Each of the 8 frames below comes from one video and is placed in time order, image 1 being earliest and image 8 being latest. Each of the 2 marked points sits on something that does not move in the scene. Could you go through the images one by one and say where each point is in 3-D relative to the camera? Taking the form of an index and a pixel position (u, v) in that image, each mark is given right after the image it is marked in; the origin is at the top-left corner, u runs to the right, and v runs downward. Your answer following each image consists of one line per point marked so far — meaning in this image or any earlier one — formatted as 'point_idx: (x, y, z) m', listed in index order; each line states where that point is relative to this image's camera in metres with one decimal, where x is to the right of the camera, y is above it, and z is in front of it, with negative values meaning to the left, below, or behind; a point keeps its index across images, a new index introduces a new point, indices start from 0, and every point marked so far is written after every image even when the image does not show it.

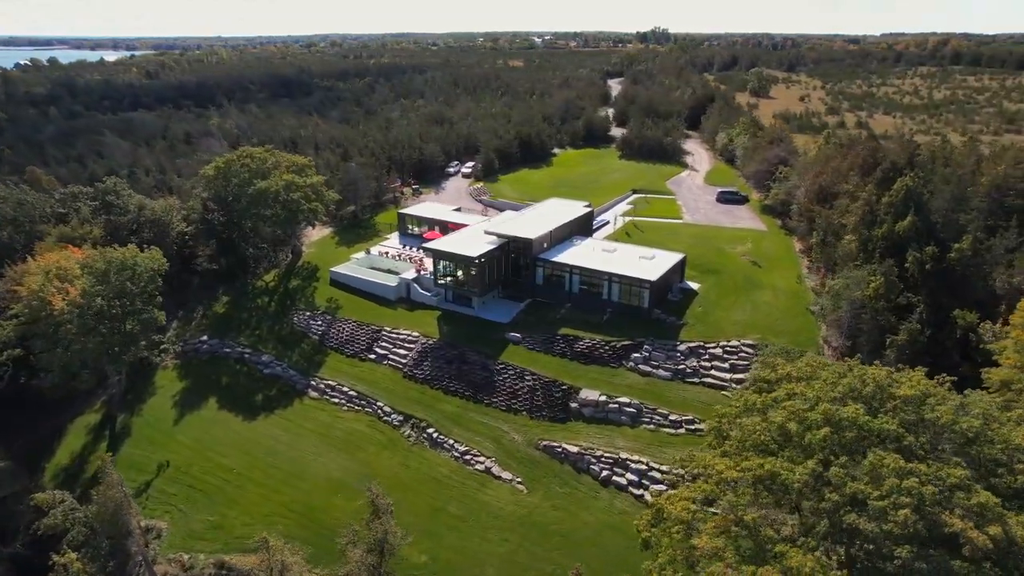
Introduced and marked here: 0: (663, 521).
0: (+4.3, -6.6, +18.3) m
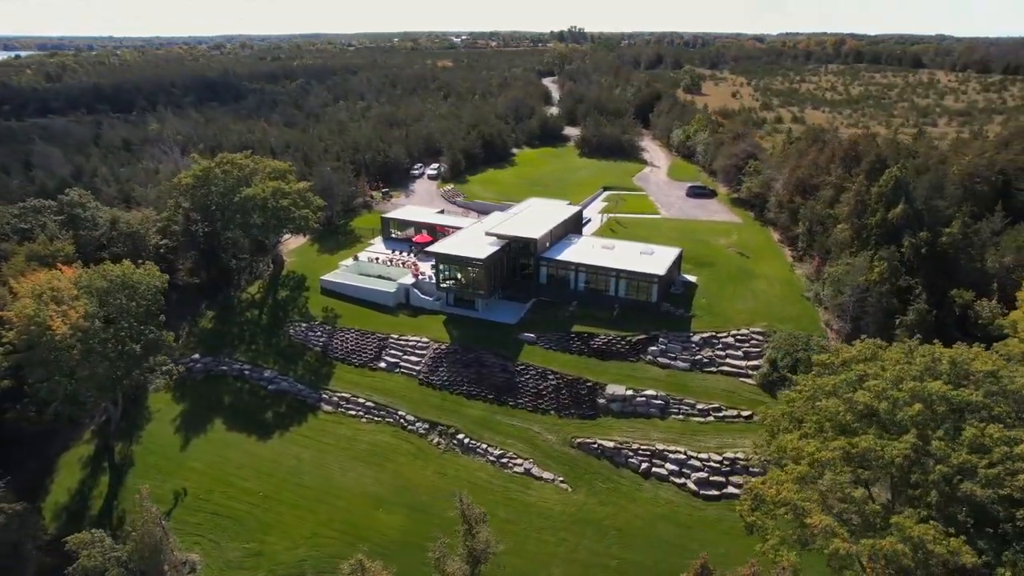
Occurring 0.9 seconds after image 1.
0: (+7.4, -6.4, +18.9) m
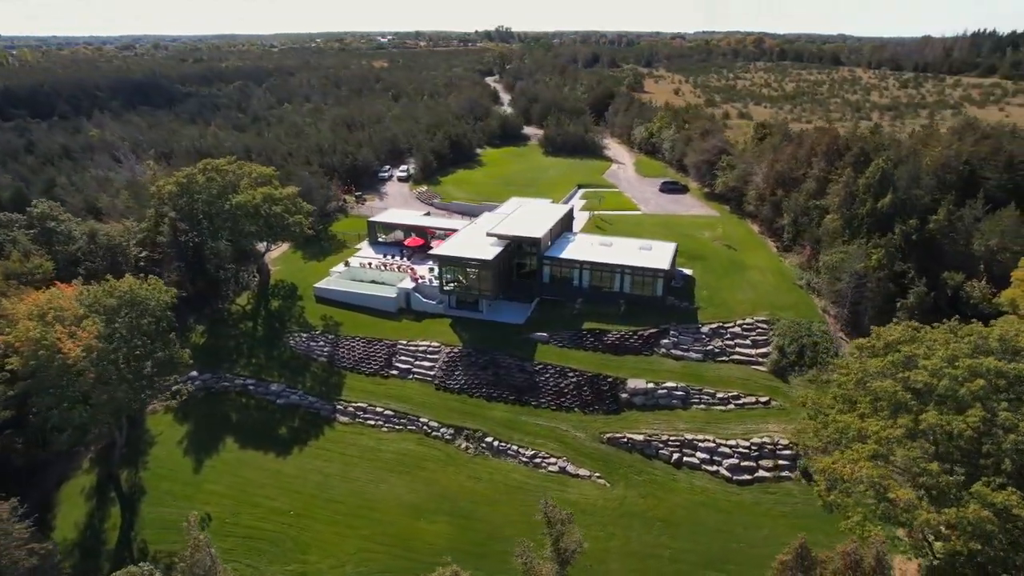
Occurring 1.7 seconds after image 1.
0: (+10.0, -6.0, +19.8) m
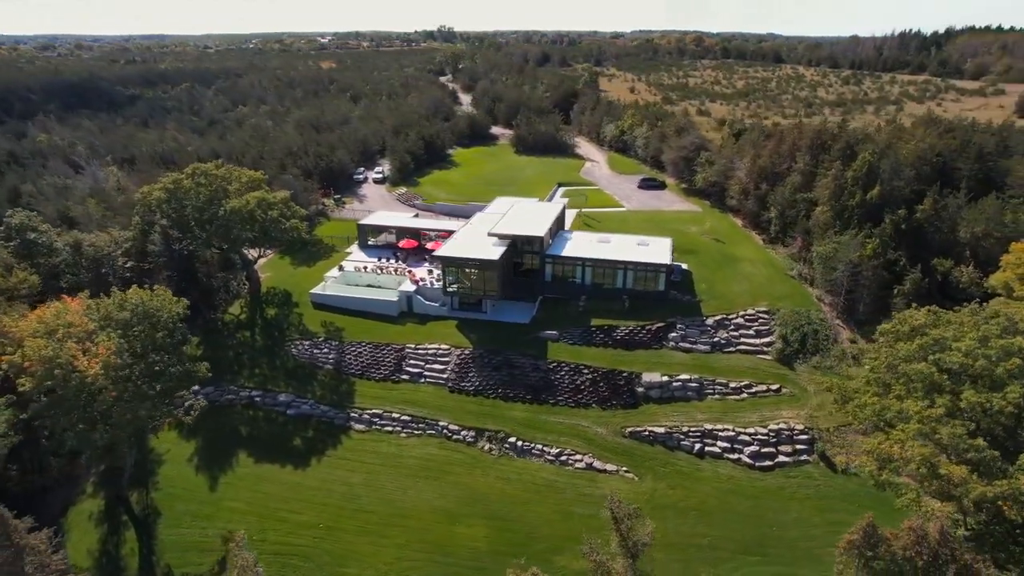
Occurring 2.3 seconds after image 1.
0: (+12.0, -5.7, +20.6) m
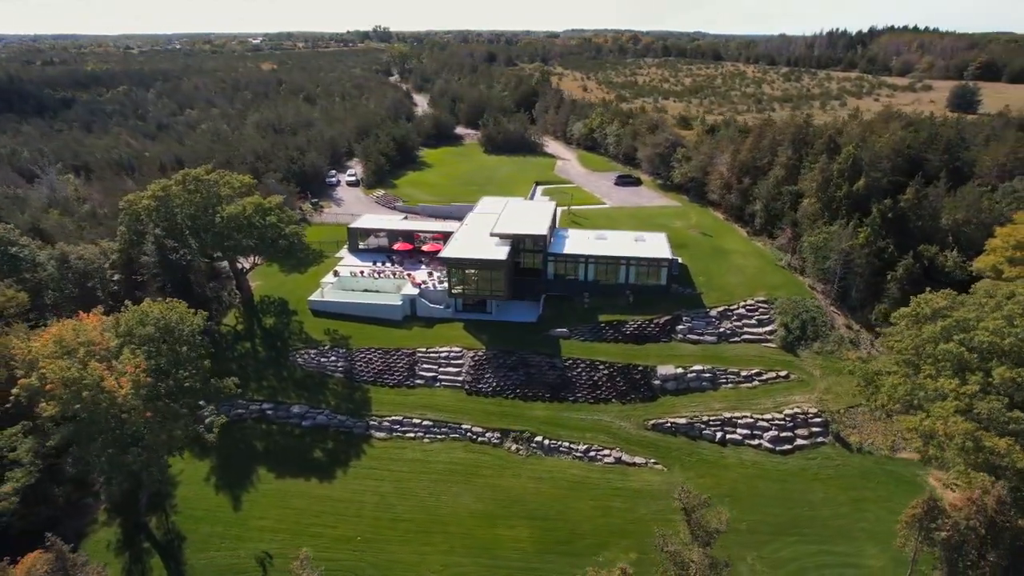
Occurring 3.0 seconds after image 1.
0: (+14.1, -5.2, +21.8) m
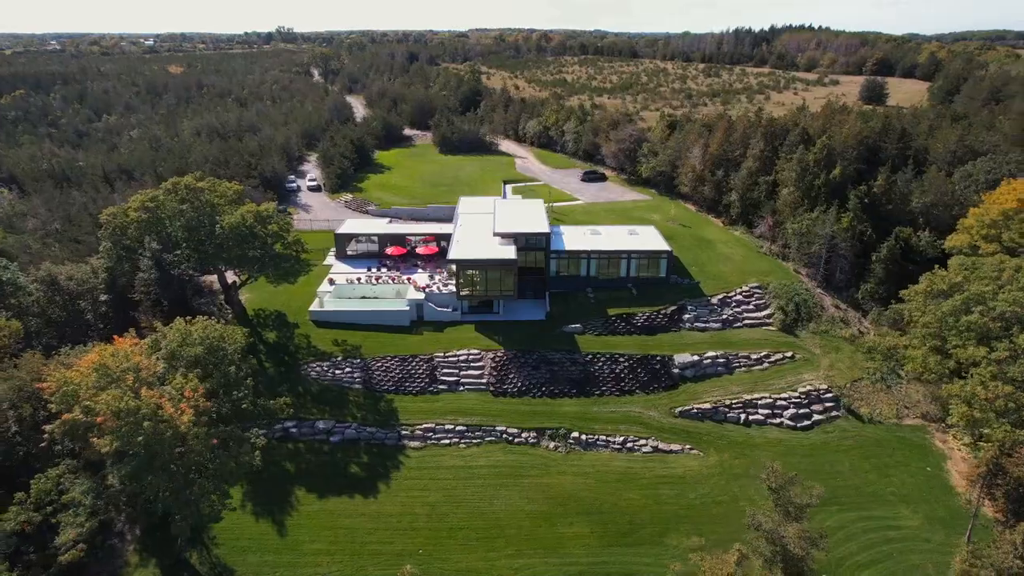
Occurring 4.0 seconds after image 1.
0: (+16.8, -4.3, +23.7) m
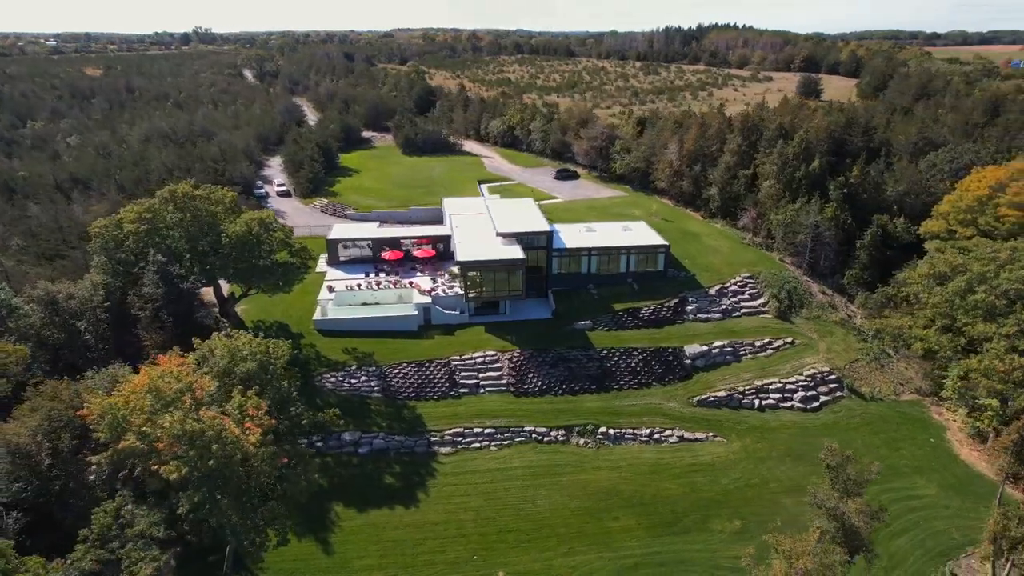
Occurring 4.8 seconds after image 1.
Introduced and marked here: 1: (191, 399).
0: (+18.8, -3.5, +25.5) m
1: (-9.8, -3.4, +19.7) m
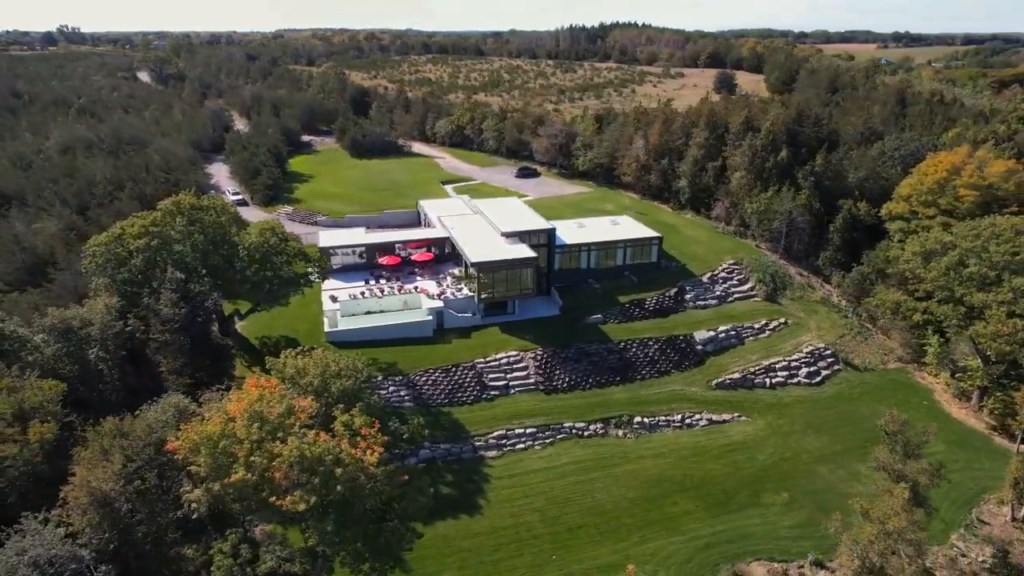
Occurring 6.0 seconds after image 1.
0: (+21.2, -2.3, +28.4) m
1: (-6.2, -3.8, +18.4) m
